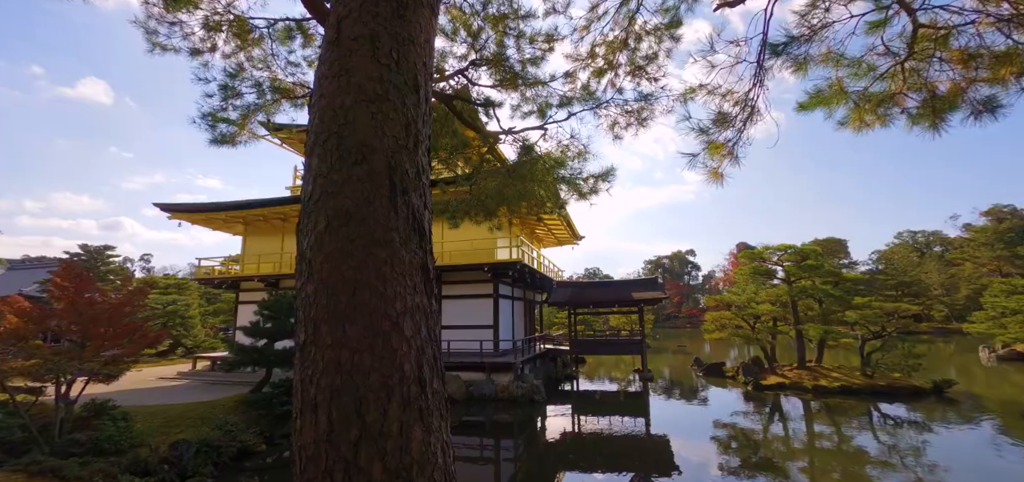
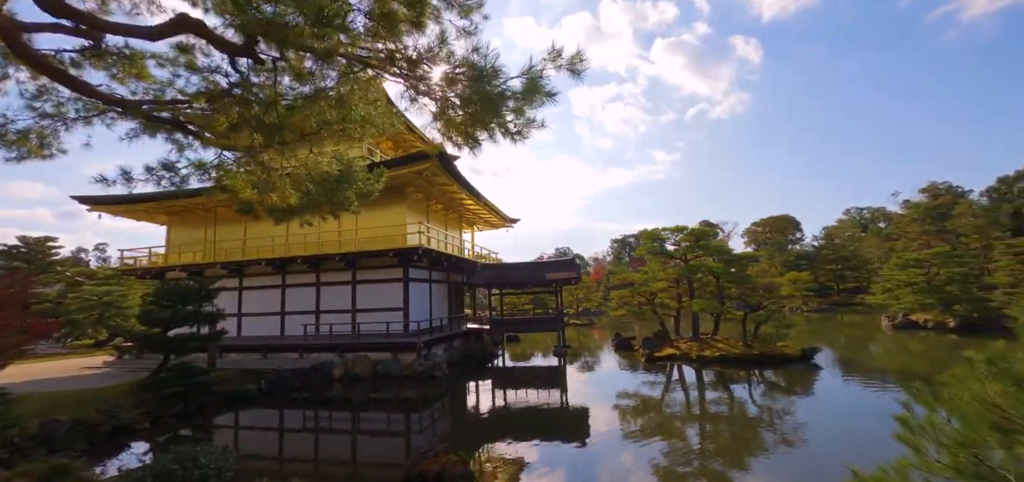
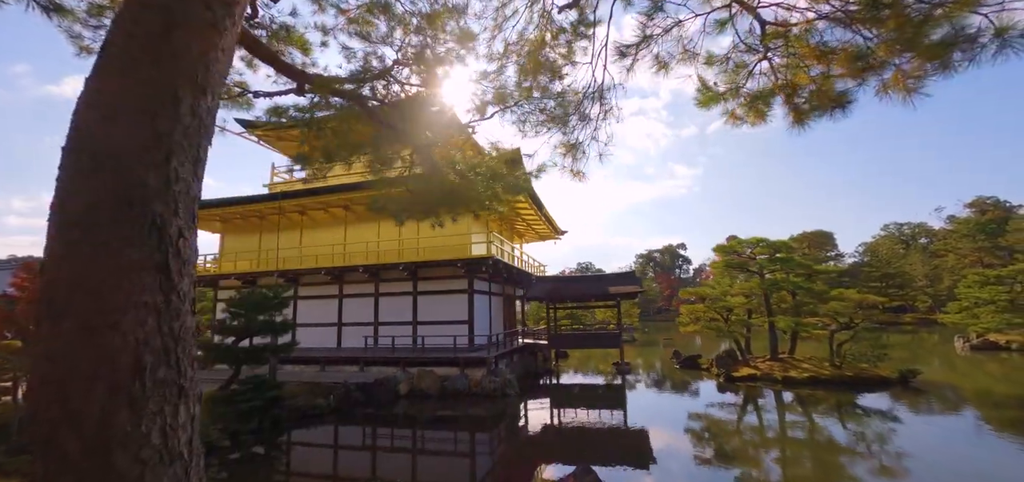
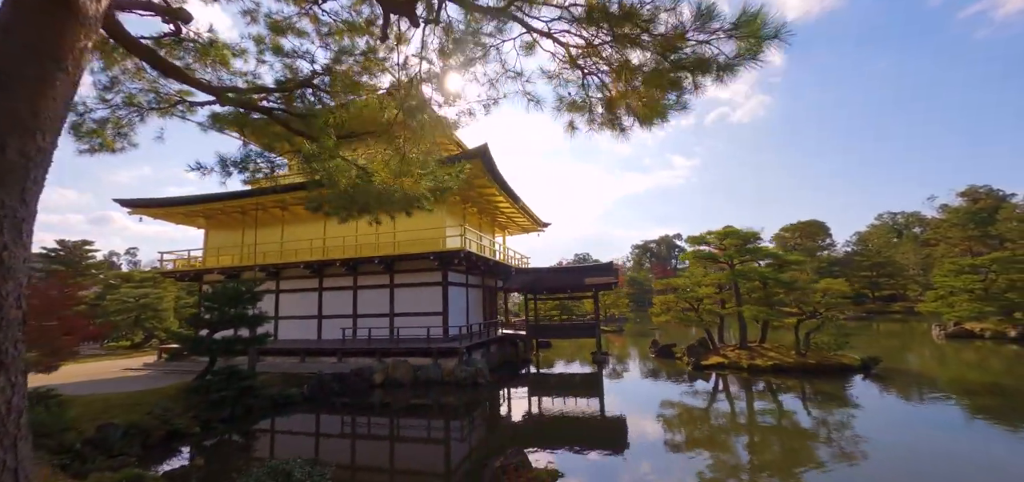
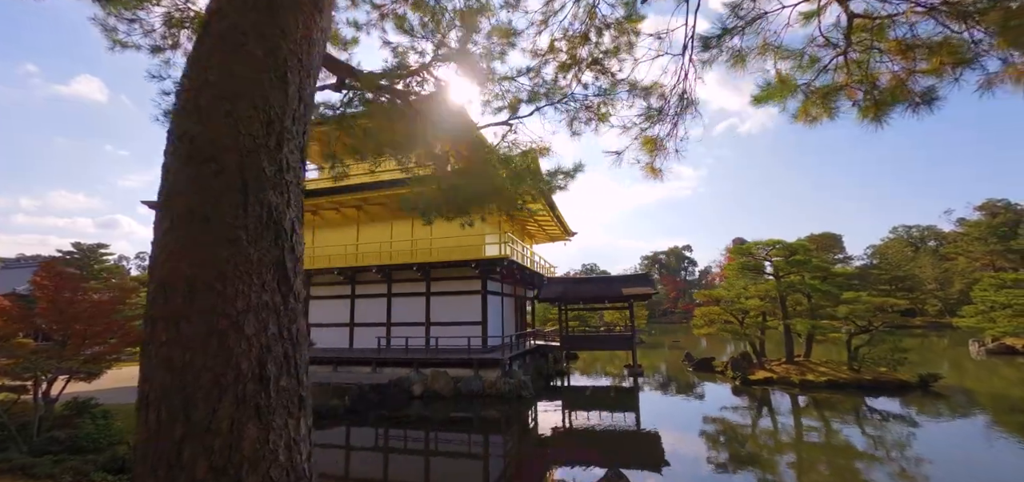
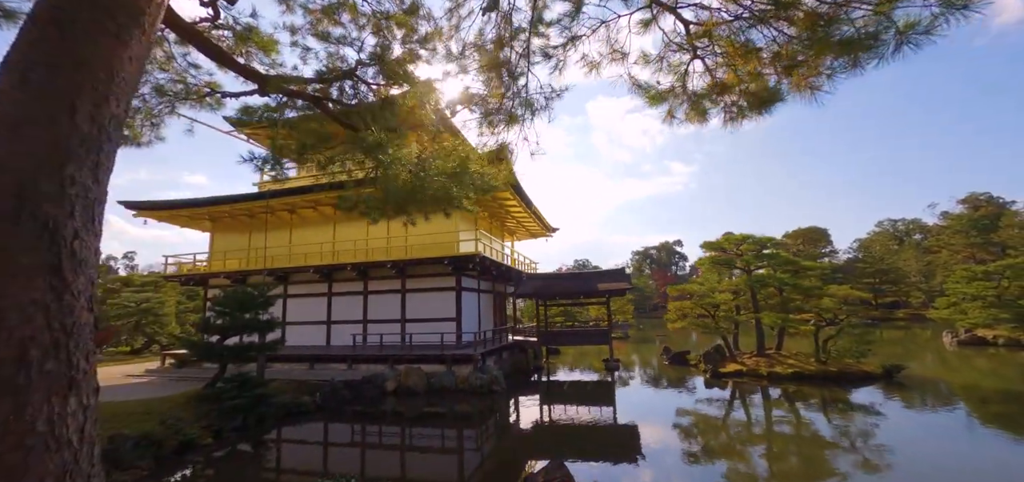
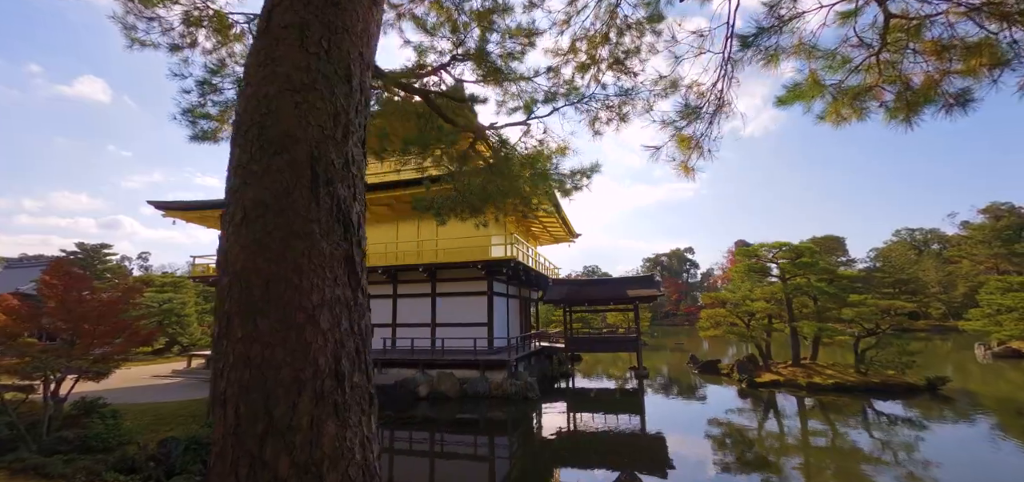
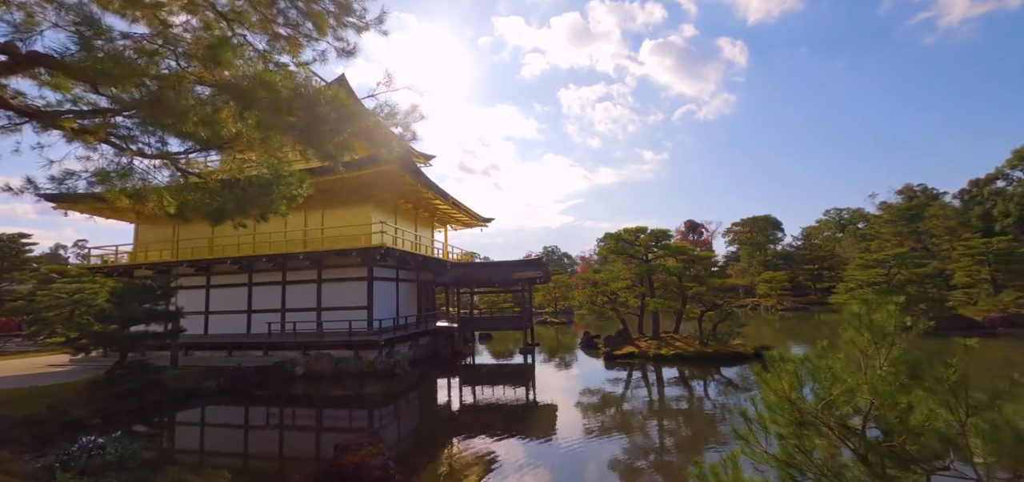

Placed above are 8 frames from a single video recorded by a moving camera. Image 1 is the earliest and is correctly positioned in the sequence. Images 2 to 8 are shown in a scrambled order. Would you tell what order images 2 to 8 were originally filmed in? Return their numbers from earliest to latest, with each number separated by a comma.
7, 5, 3, 6, 4, 2, 8
